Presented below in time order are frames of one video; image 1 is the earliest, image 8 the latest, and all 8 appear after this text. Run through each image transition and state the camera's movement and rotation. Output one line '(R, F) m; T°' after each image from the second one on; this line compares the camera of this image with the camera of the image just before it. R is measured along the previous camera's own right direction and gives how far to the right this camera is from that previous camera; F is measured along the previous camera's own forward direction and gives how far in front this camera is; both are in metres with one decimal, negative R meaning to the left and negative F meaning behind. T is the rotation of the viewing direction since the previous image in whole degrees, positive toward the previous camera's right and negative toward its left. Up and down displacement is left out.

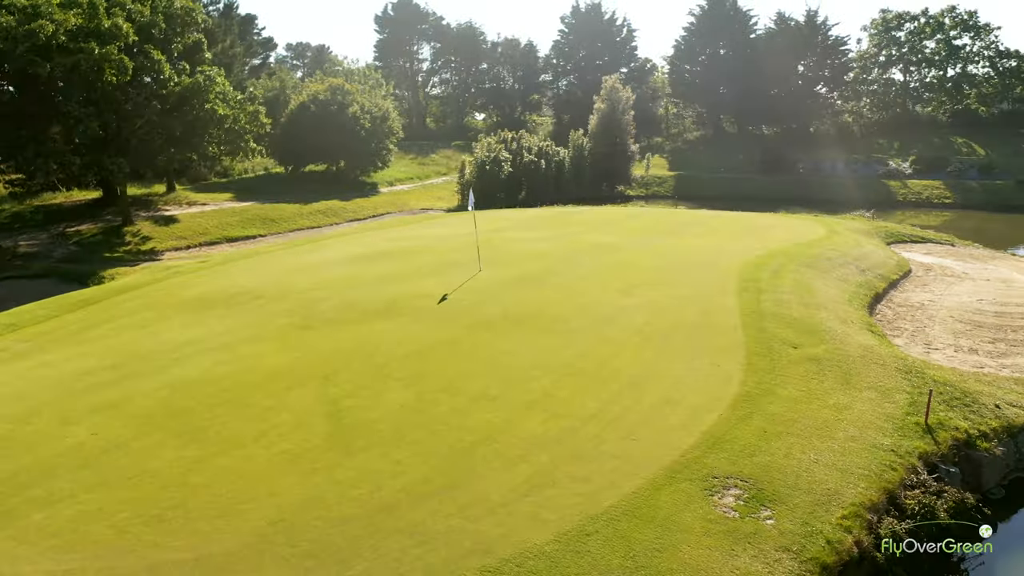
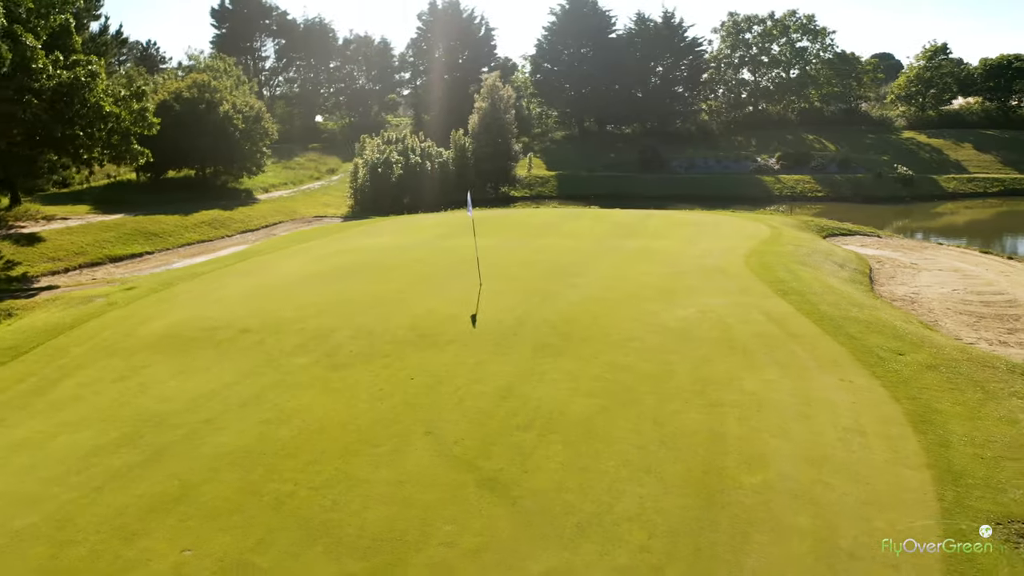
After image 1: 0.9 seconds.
(-3.6, +2.5) m; +12°
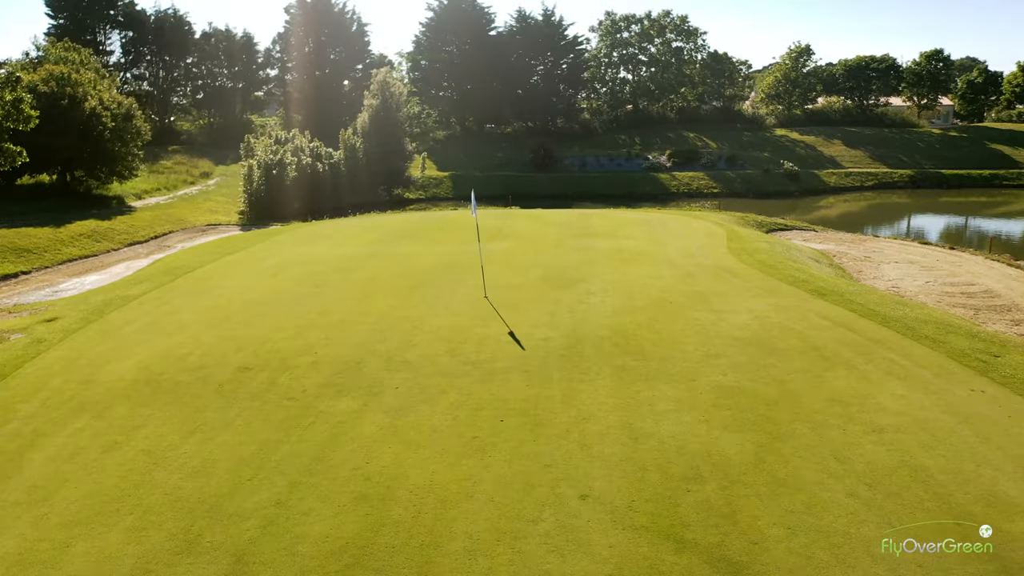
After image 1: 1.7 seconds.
(-2.8, +2.3) m; +10°
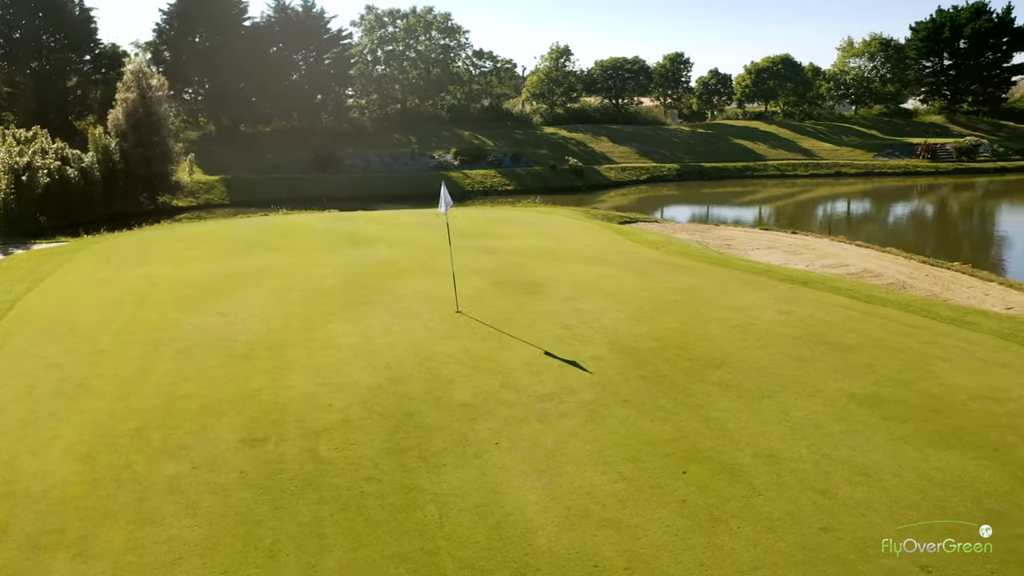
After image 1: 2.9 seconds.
(-3.5, +3.0) m; +18°
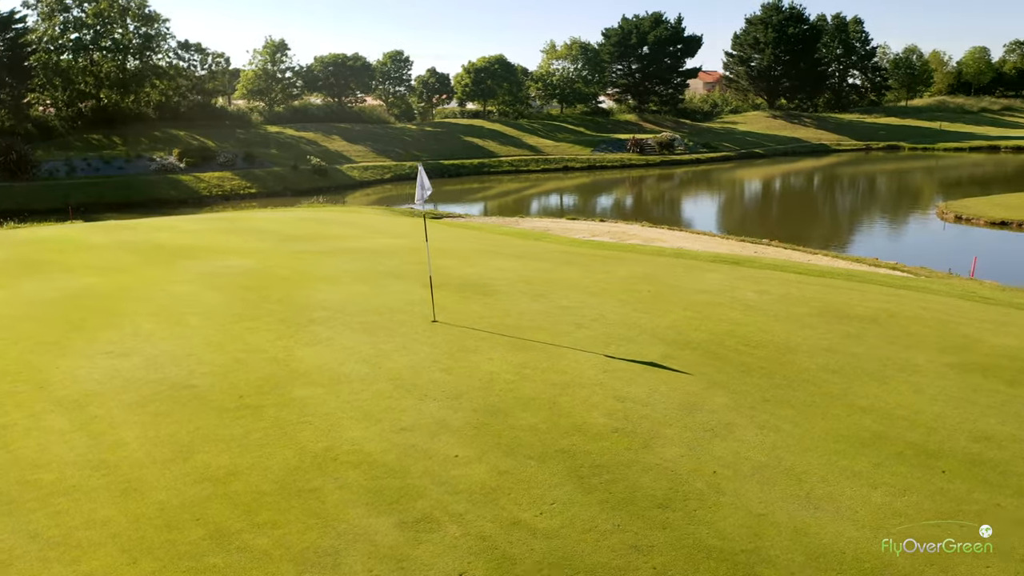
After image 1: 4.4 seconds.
(-3.4, +2.4) m; +21°
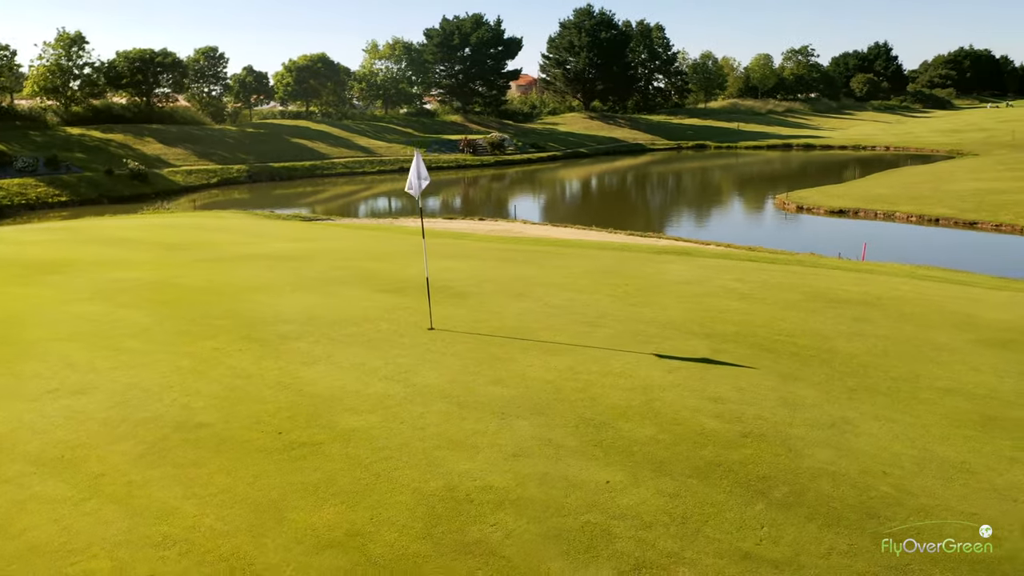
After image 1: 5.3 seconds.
(-2.0, +1.2) m; +13°
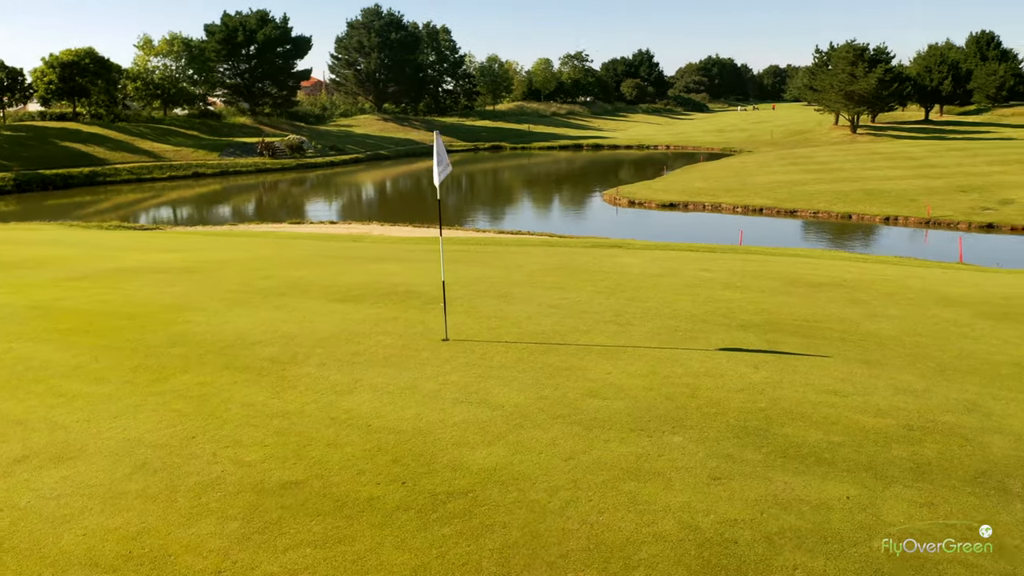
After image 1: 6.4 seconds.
(-2.2, +1.3) m; +15°
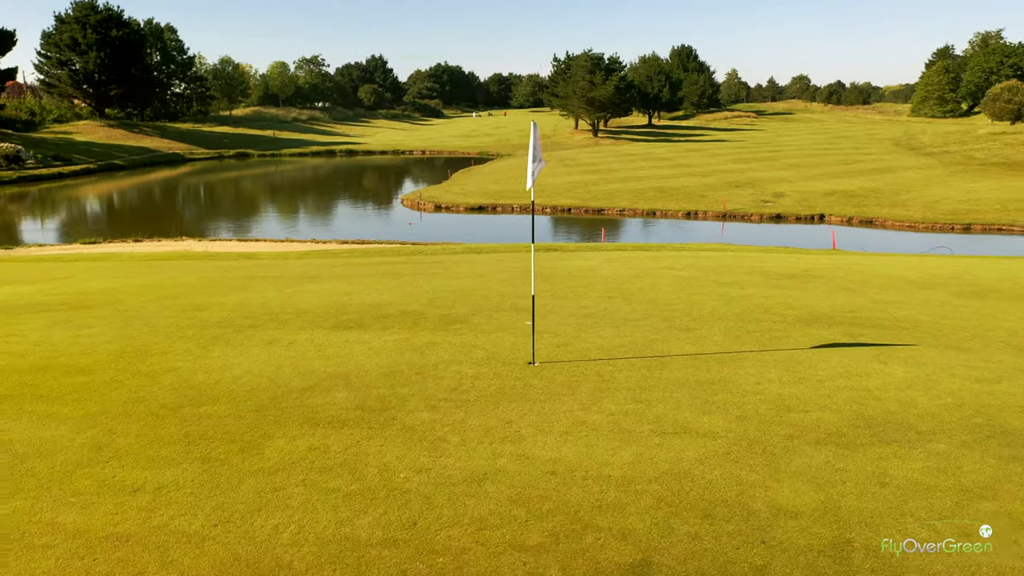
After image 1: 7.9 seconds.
(-2.7, +1.4) m; +18°
